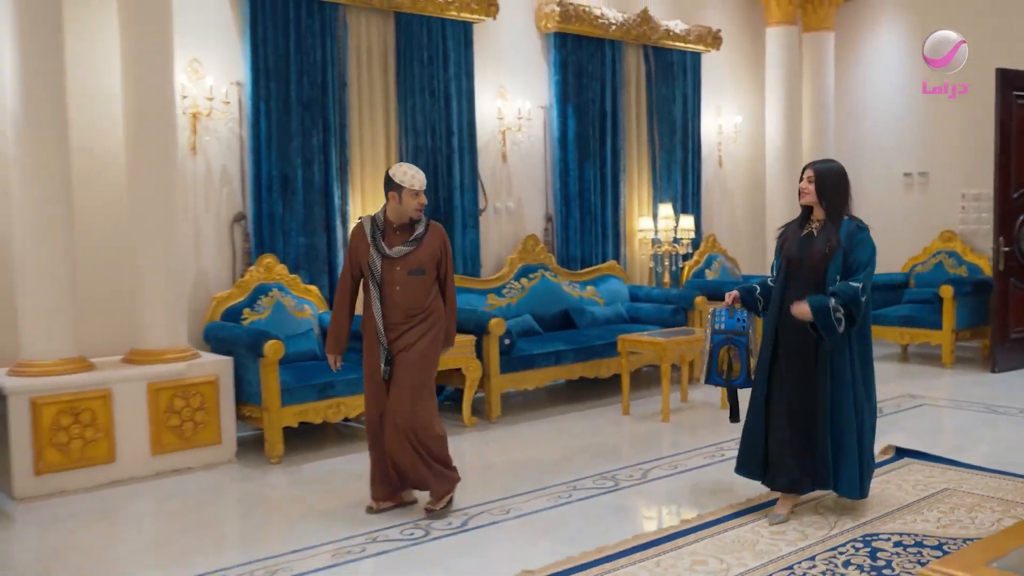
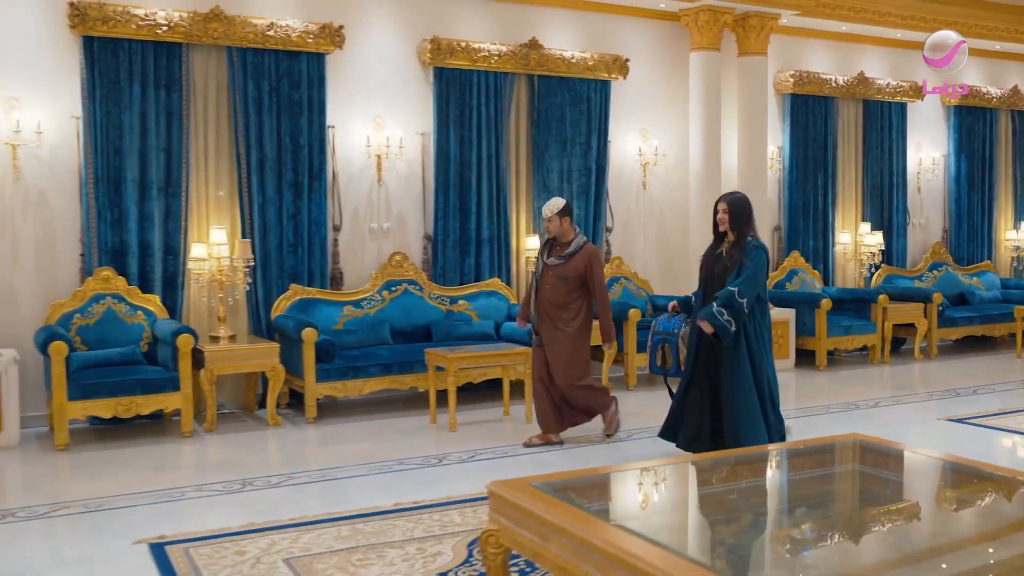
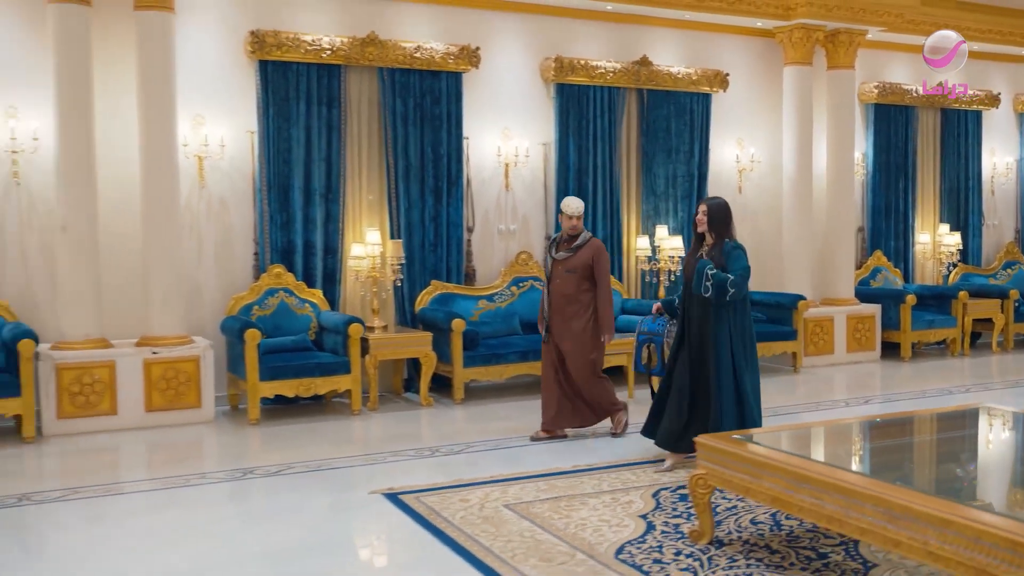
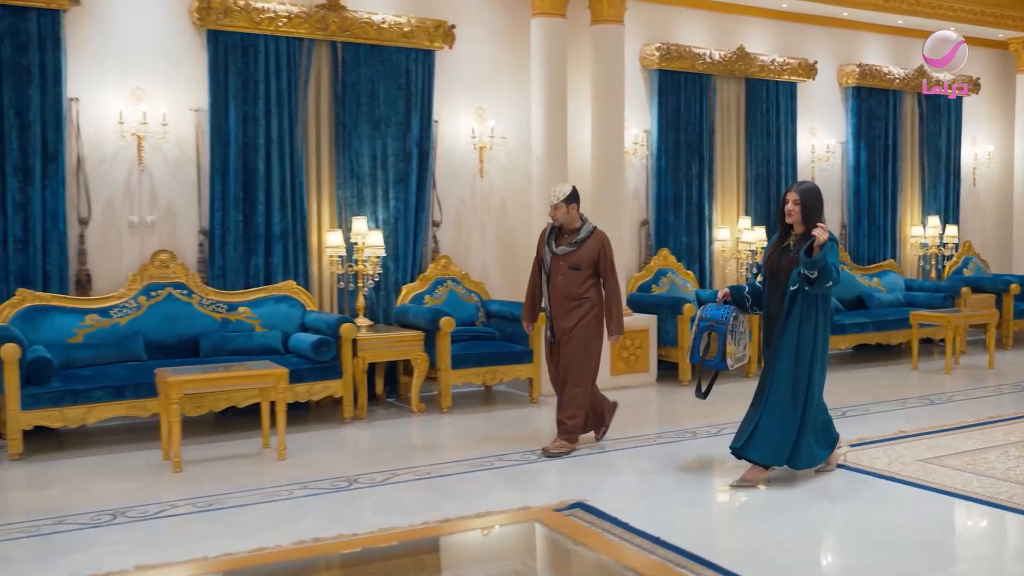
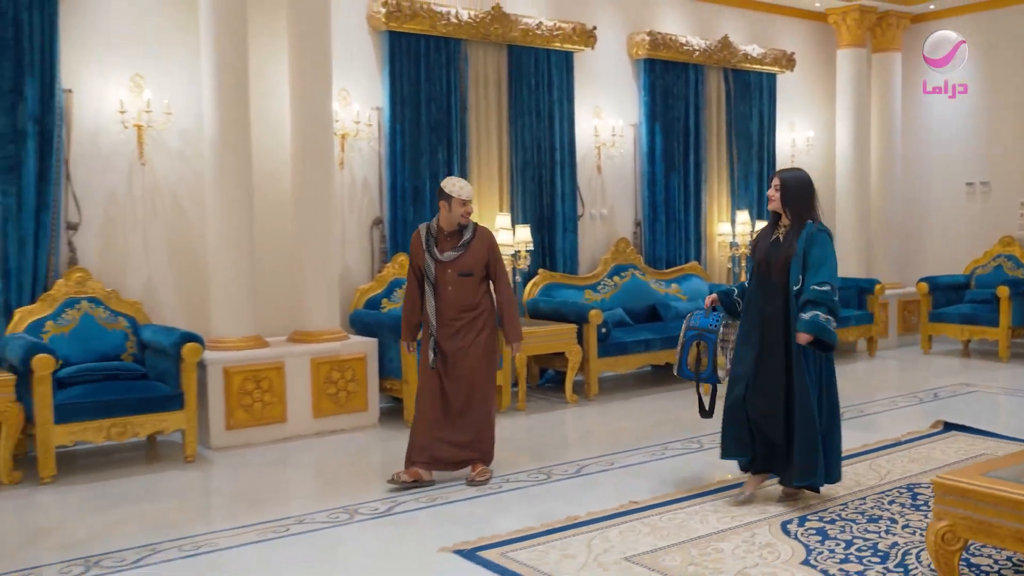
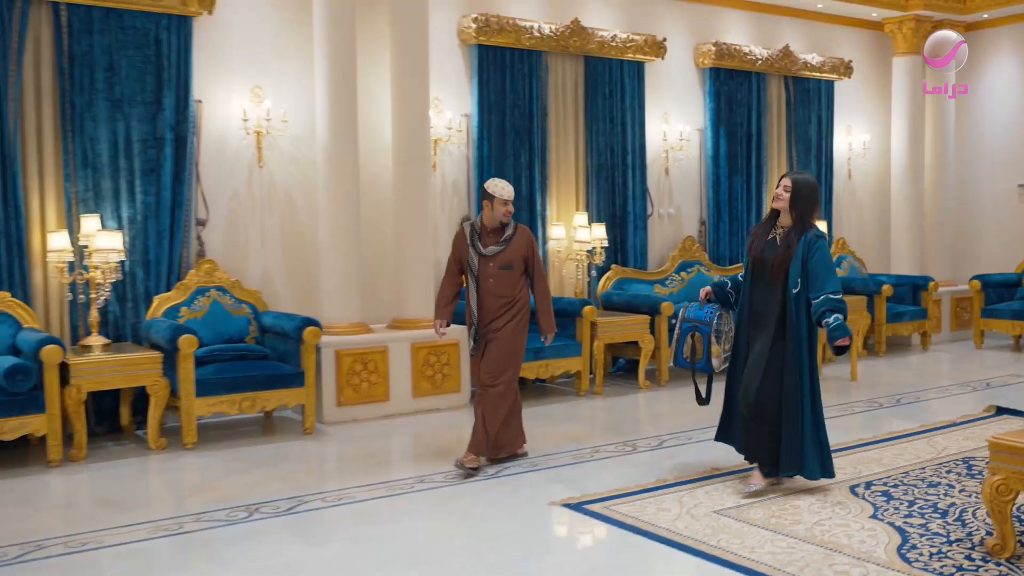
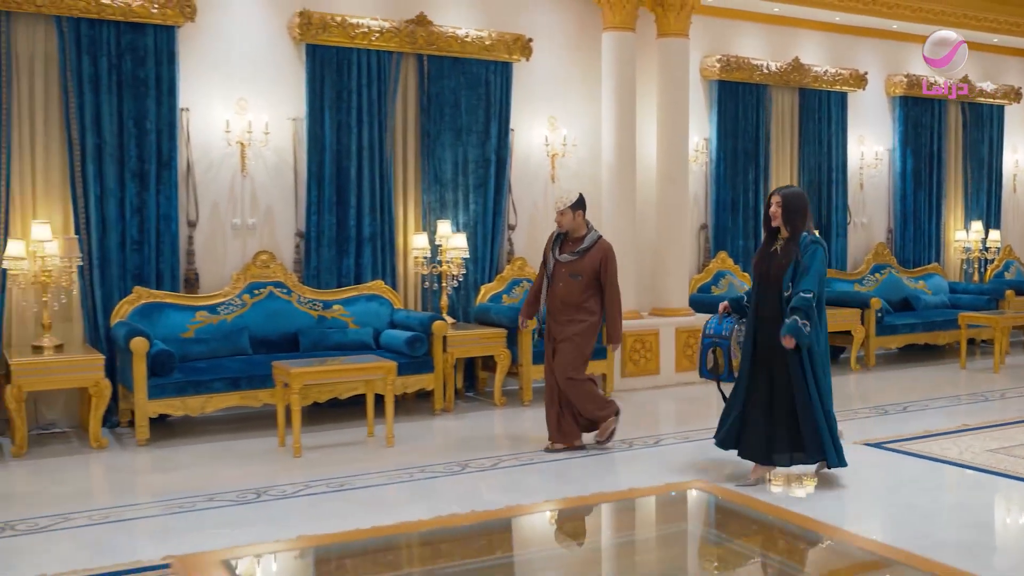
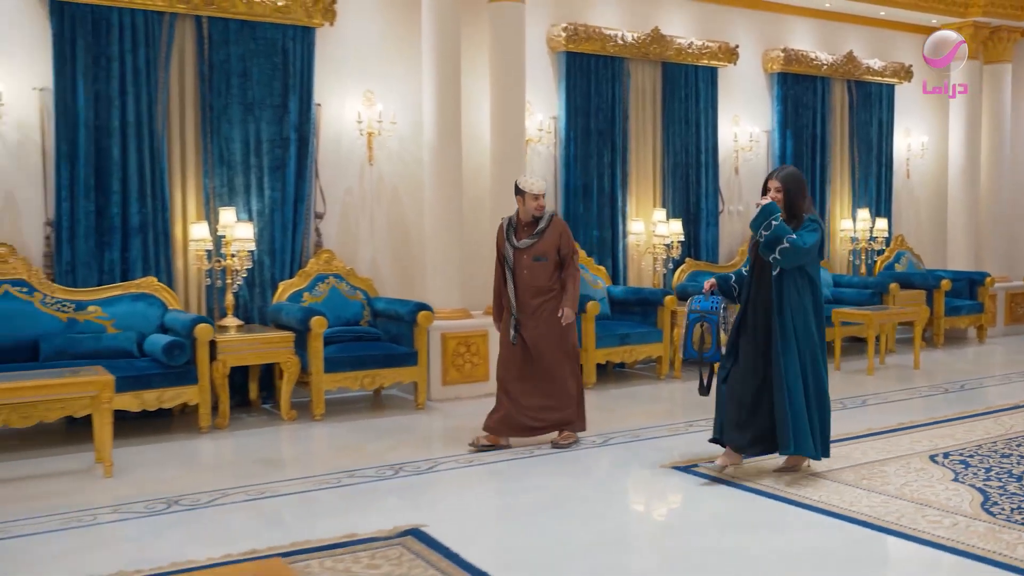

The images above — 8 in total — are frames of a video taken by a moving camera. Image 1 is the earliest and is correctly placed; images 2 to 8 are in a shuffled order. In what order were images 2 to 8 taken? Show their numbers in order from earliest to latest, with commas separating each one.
5, 6, 8, 4, 7, 2, 3
